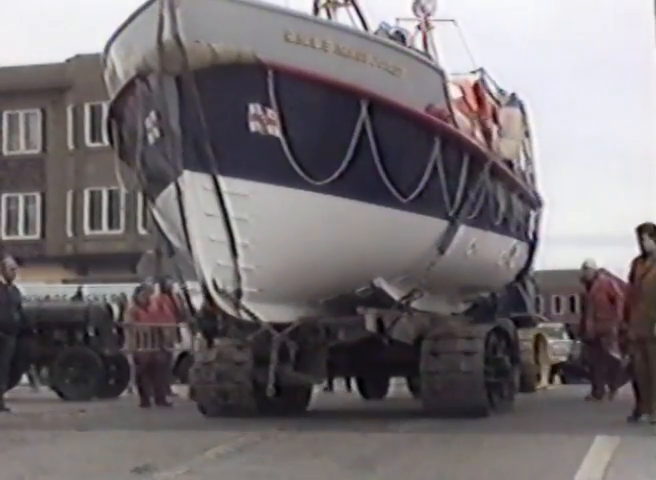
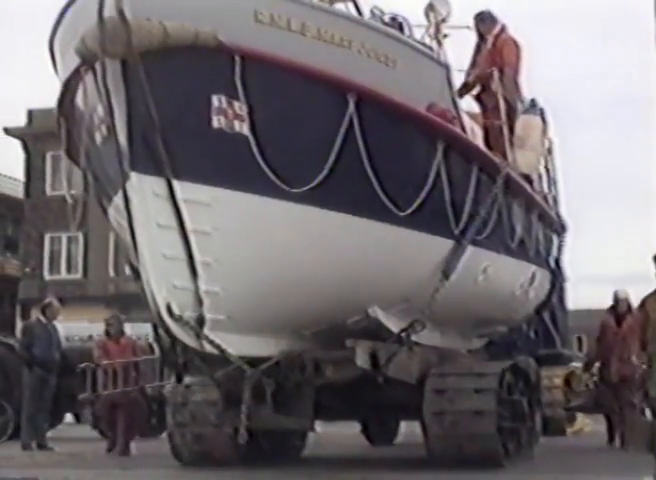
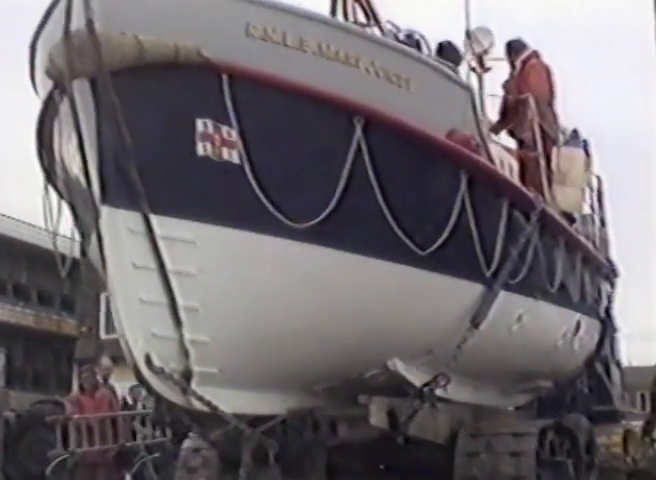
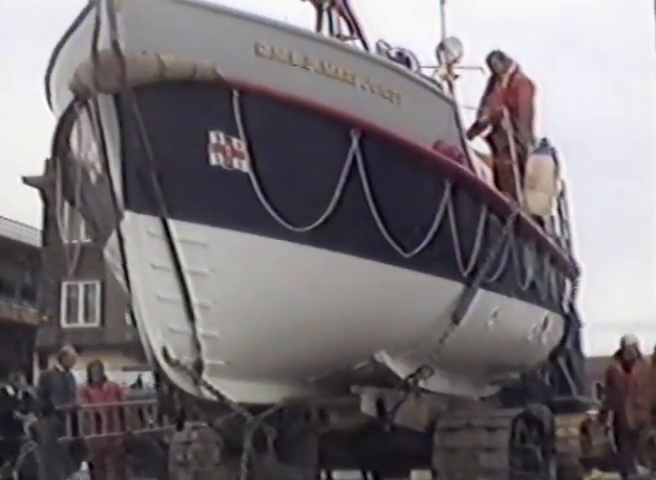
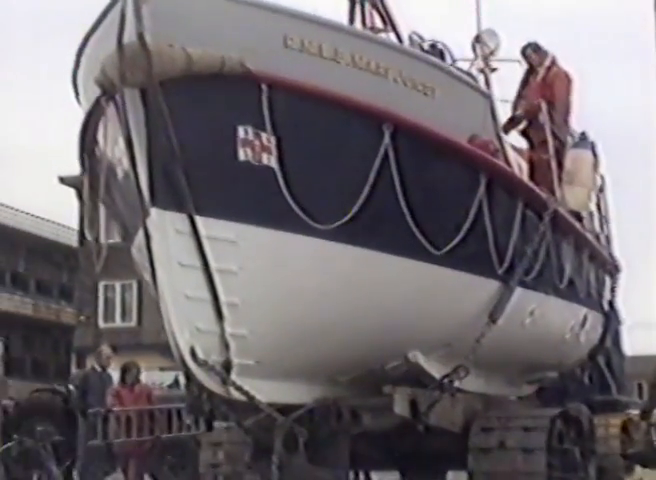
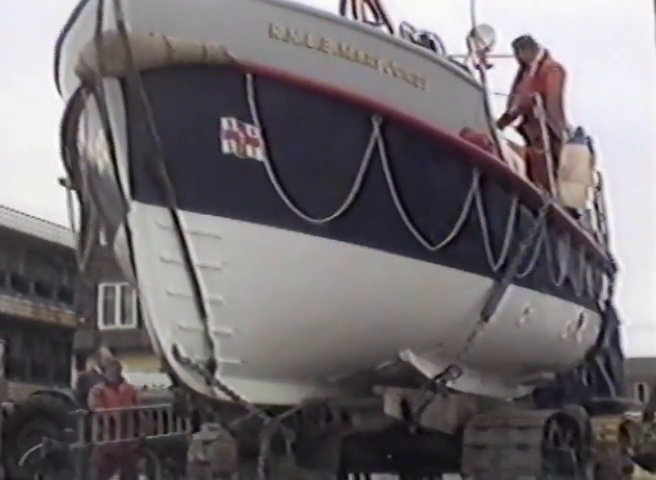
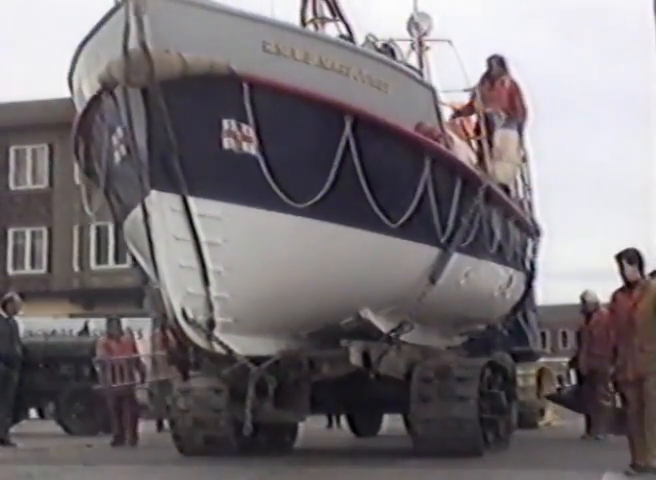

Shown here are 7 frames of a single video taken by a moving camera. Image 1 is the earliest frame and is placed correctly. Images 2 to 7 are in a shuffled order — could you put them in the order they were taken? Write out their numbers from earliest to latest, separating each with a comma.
7, 2, 4, 5, 6, 3
